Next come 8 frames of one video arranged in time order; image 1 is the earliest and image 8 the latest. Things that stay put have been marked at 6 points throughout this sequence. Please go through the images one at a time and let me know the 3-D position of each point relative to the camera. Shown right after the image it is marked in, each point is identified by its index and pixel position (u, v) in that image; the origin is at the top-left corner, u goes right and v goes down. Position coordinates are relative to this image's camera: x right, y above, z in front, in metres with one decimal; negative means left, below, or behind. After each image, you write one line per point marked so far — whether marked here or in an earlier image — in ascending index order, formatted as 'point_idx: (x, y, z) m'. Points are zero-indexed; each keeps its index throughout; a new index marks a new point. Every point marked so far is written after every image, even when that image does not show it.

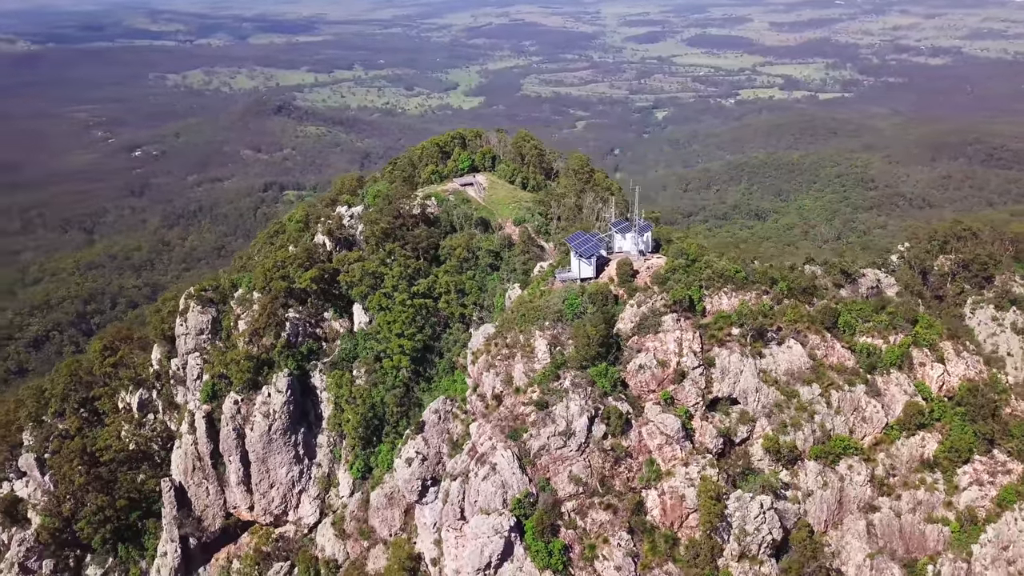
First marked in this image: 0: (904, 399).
0: (+9.1, -2.6, +19.1) m
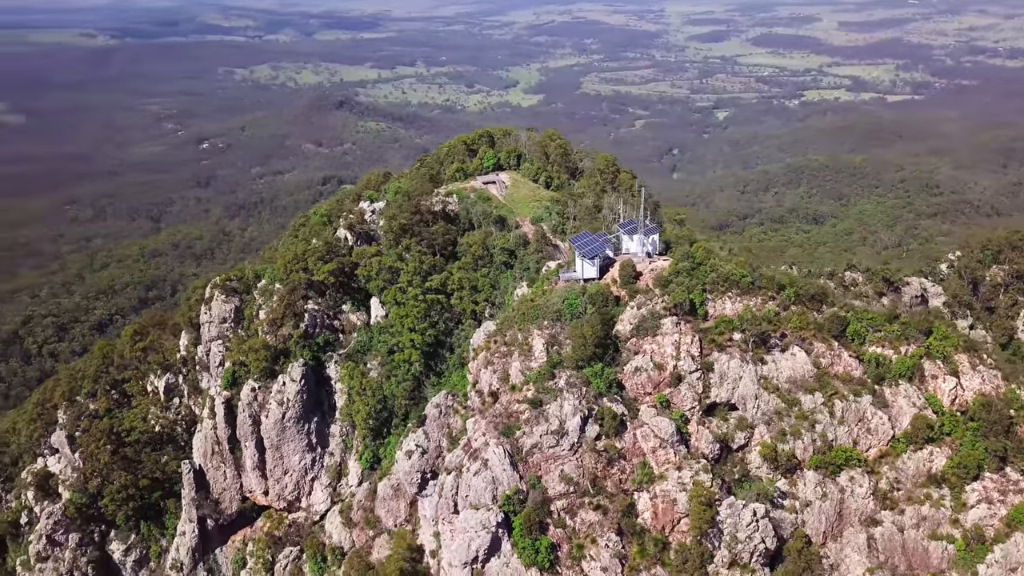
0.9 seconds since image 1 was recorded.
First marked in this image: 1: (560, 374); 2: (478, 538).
0: (+9.1, -2.8, +18.6) m
1: (+1.0, -2.0, +18.5) m
2: (-0.7, -5.2, +16.9) m
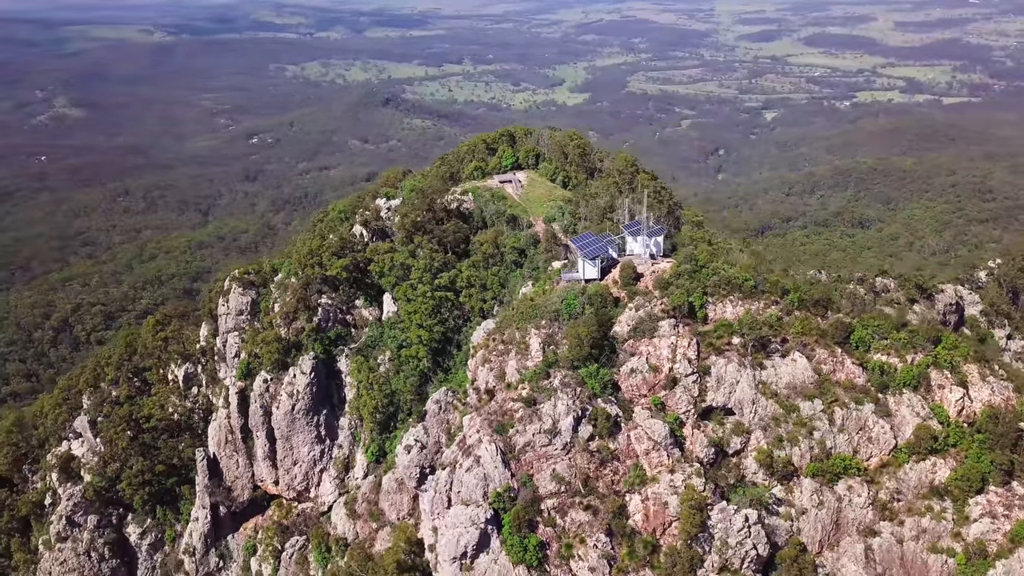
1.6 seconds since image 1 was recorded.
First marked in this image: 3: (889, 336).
0: (+9.0, -3.0, +18.2) m
1: (+0.9, -1.9, +18.5) m
2: (-1.0, -5.1, +17.1) m
3: (+8.9, -1.1, +19.5) m
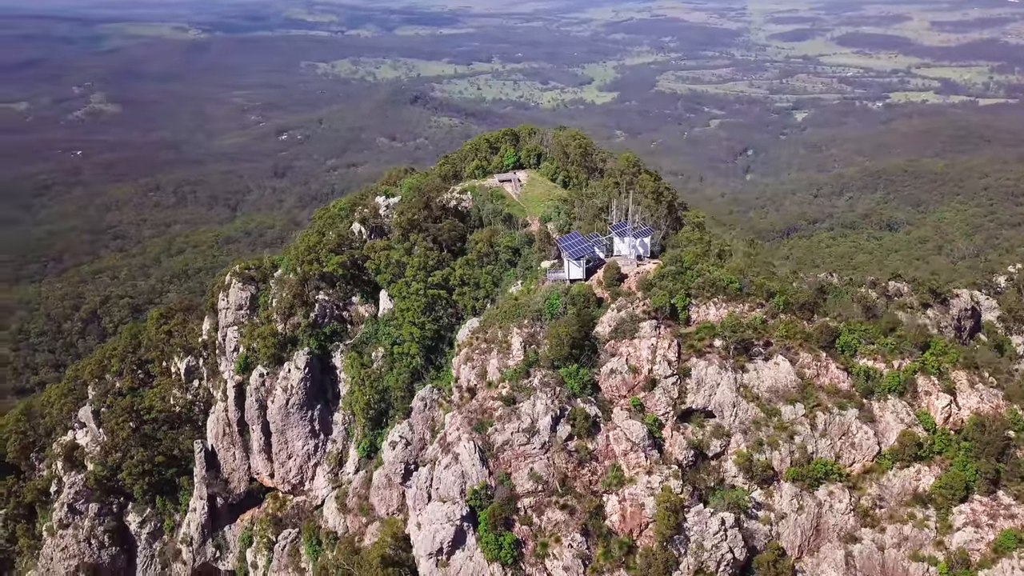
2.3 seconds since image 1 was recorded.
0: (+8.5, -3.1, +18.0) m
1: (+0.5, -1.9, +18.6) m
2: (-1.5, -5.1, +17.2) m
3: (+8.5, -1.2, +19.3) m
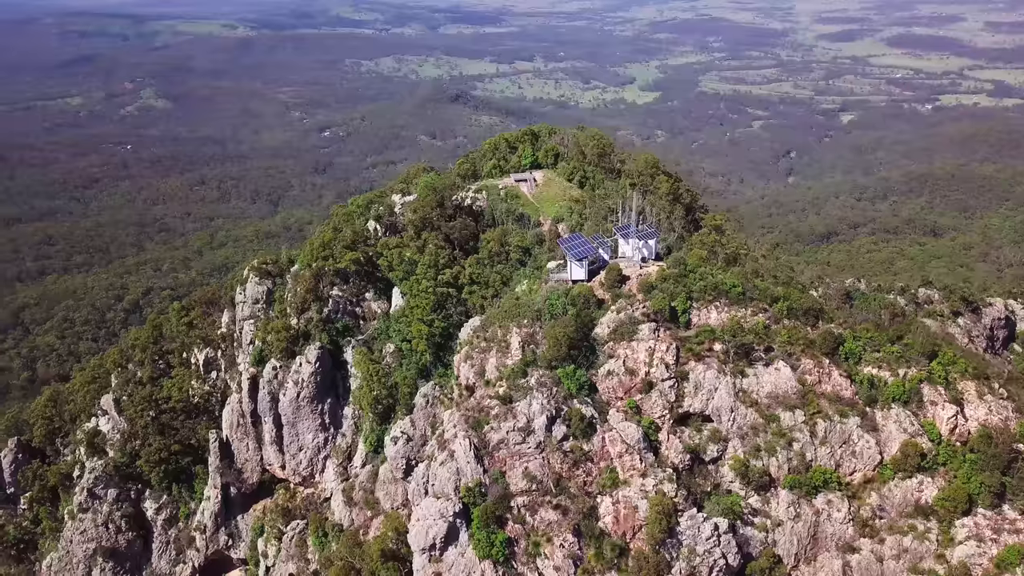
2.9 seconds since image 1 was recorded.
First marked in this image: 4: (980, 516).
0: (+8.4, -3.2, +17.7) m
1: (+0.5, -1.9, +18.7) m
2: (-1.6, -5.1, +17.4) m
3: (+8.5, -1.4, +18.9) m
4: (+9.6, -4.6, +16.8) m
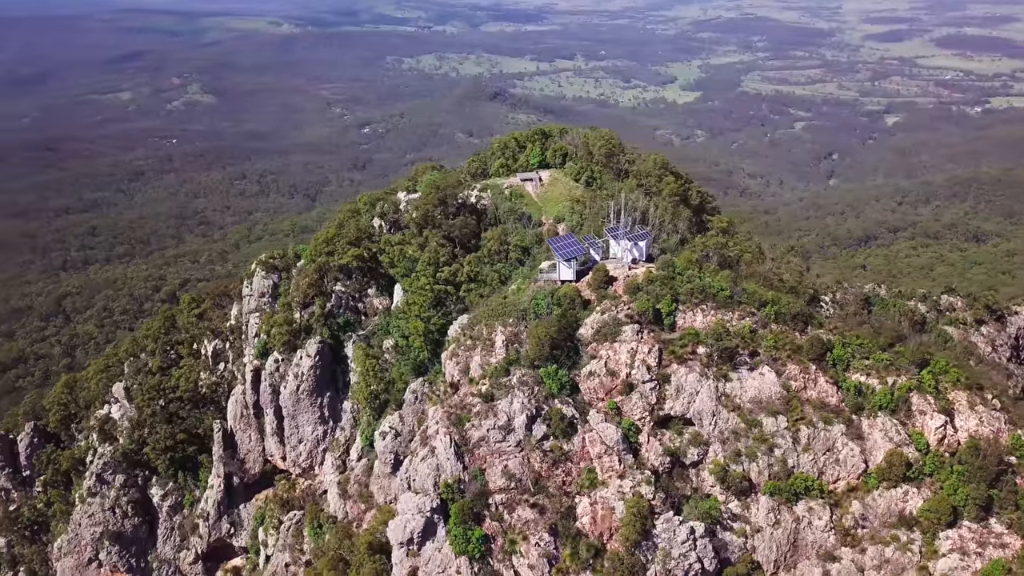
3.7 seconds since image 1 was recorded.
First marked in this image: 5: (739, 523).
0: (+8.0, -3.4, +17.4) m
1: (+0.1, -1.9, +18.8) m
2: (-2.1, -5.0, +17.6) m
3: (+8.2, -1.5, +18.6) m
4: (+9.0, -4.8, +16.5) m
5: (+4.8, -5.0, +17.3) m
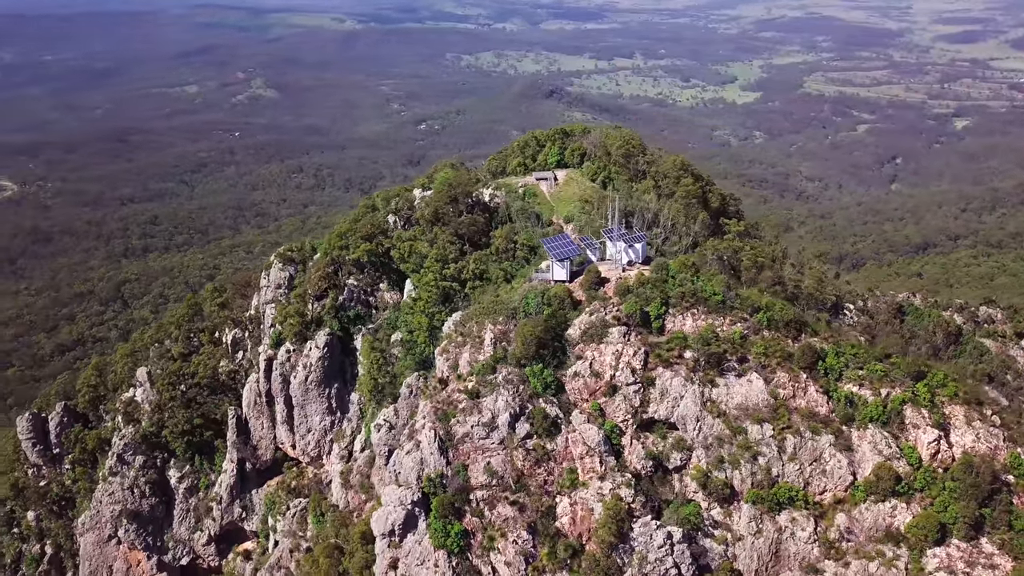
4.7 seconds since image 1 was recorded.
0: (+7.6, -3.6, +17.0) m
1: (-0.2, -1.9, +18.9) m
2: (-2.5, -4.9, +17.9) m
3: (+7.9, -1.7, +18.2) m
4: (+8.5, -5.0, +16.0) m
5: (+4.3, -5.1, +17.1) m
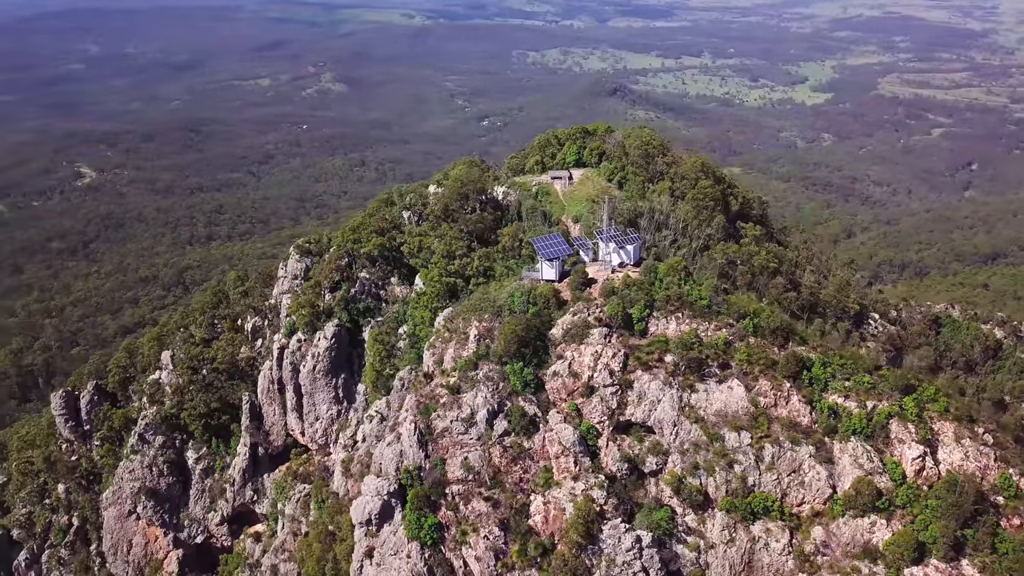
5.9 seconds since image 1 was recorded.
0: (+7.0, -3.8, +16.6) m
1: (-0.5, -1.8, +19.0) m
2: (-3.0, -4.8, +18.2) m
3: (+7.5, -1.9, +17.8) m
4: (+7.8, -5.3, +15.5) m
5: (+3.7, -5.1, +16.9) m
